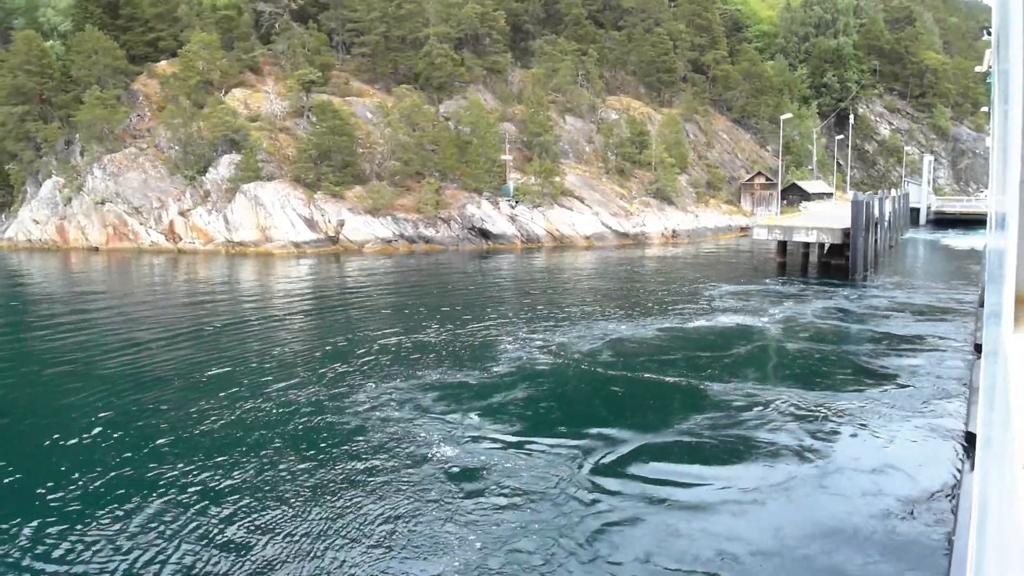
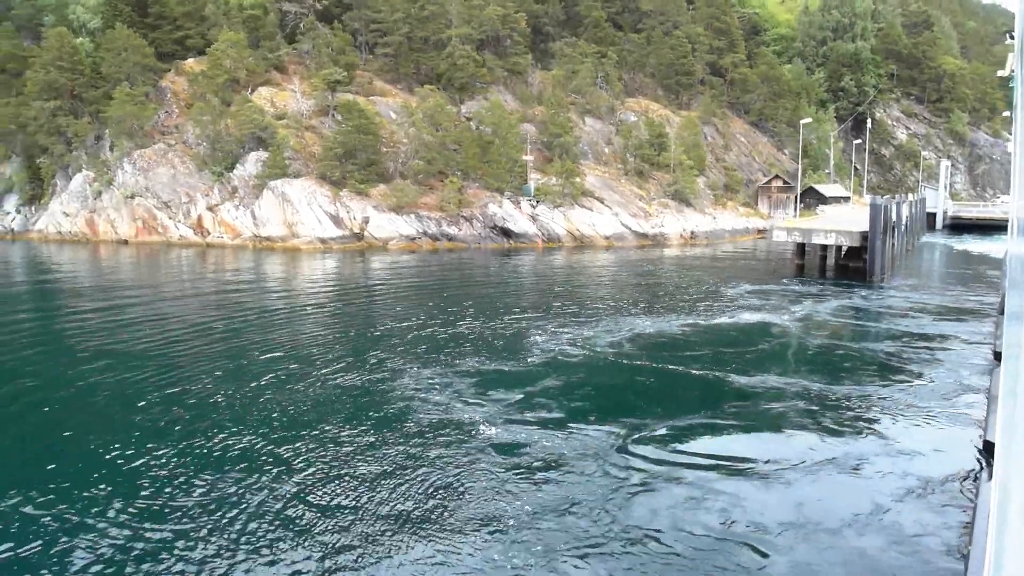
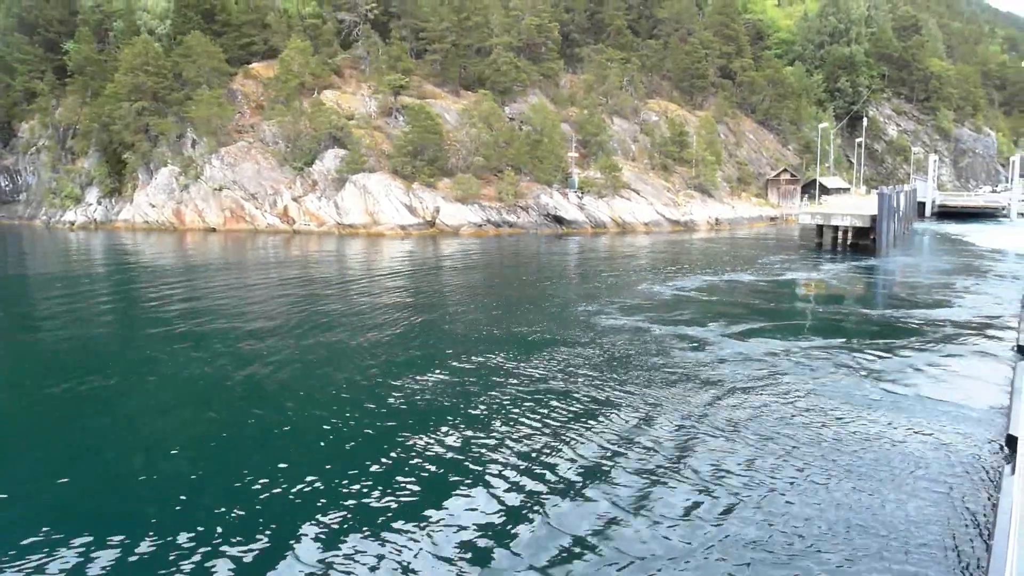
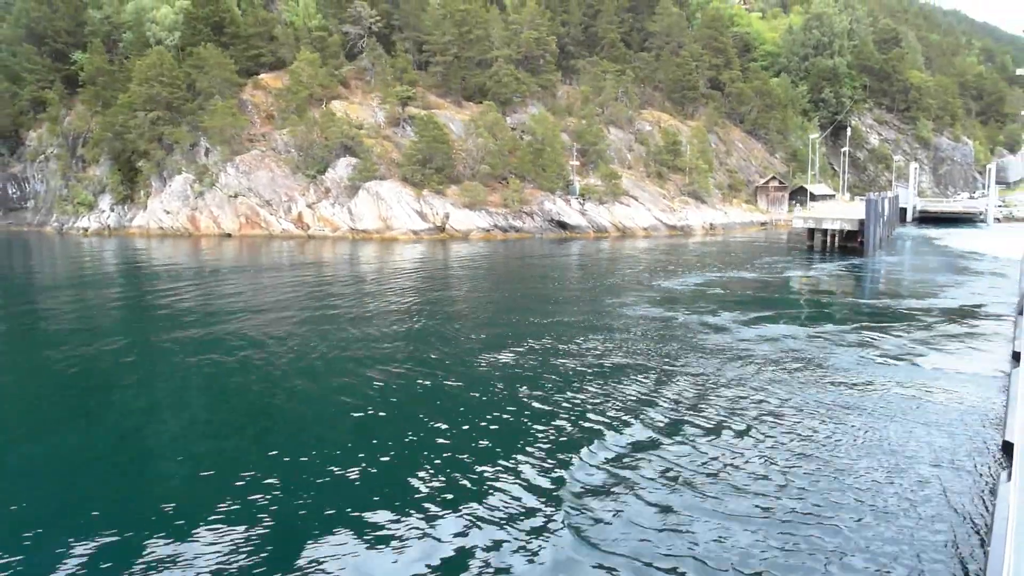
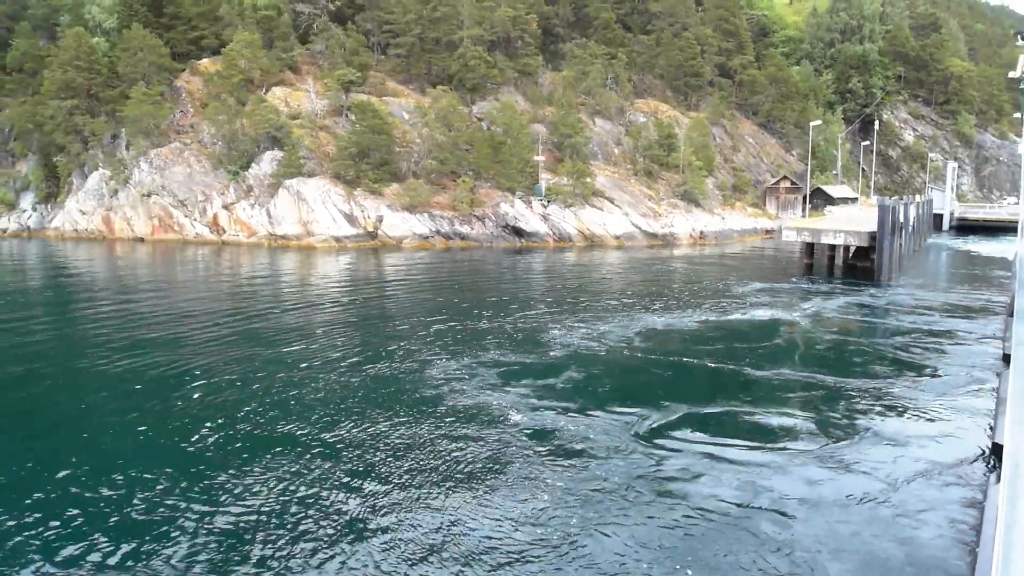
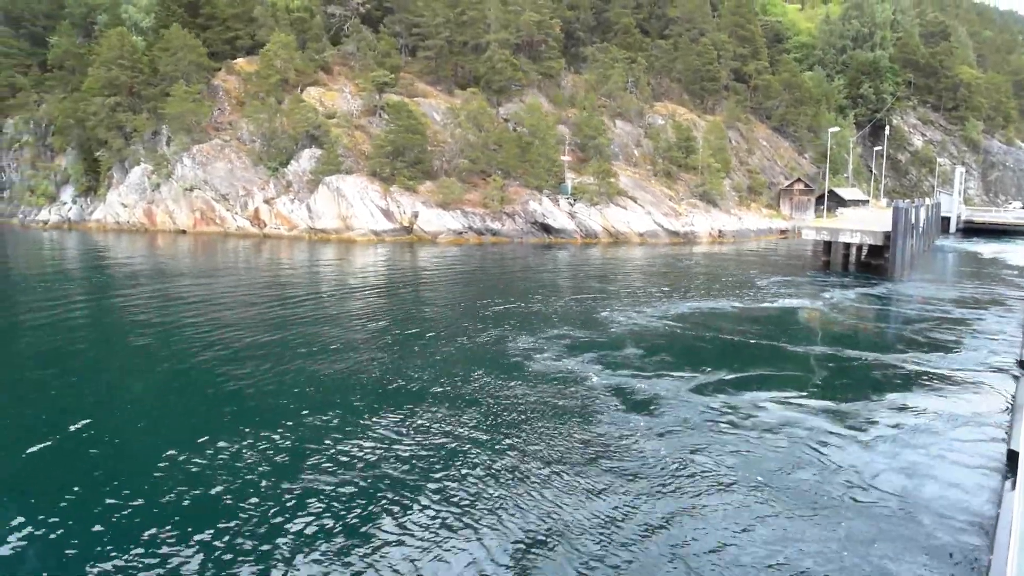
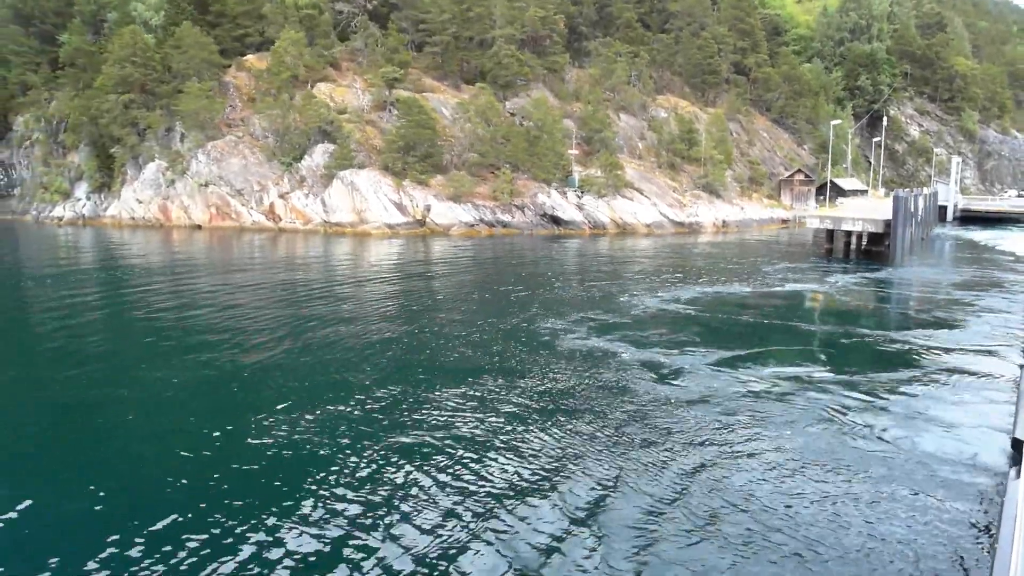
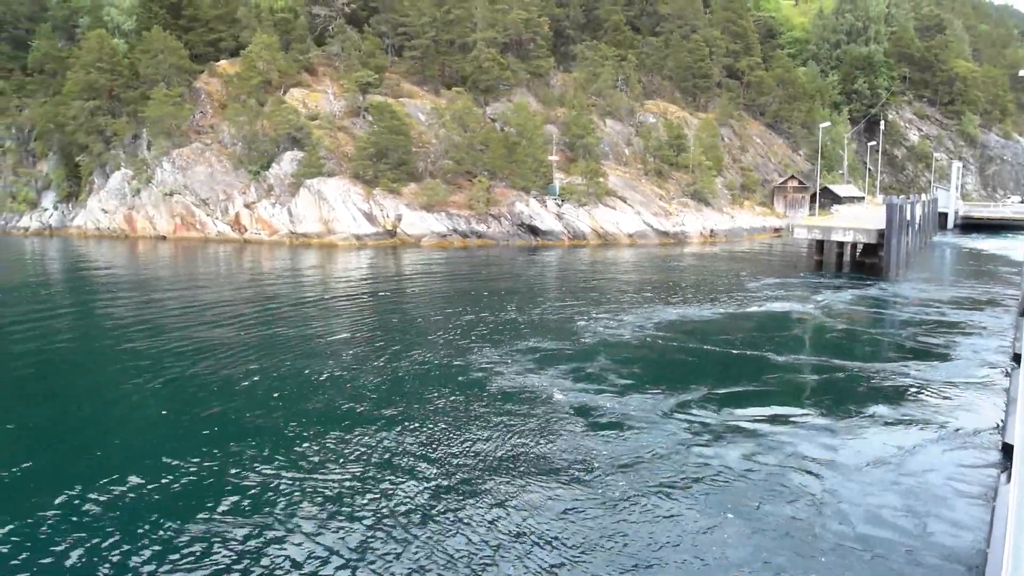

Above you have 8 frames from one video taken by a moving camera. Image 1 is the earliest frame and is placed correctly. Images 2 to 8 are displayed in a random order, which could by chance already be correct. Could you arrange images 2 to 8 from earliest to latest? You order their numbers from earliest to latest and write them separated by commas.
2, 5, 8, 6, 7, 3, 4
